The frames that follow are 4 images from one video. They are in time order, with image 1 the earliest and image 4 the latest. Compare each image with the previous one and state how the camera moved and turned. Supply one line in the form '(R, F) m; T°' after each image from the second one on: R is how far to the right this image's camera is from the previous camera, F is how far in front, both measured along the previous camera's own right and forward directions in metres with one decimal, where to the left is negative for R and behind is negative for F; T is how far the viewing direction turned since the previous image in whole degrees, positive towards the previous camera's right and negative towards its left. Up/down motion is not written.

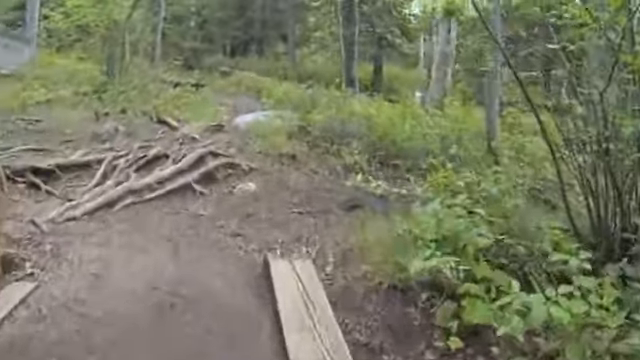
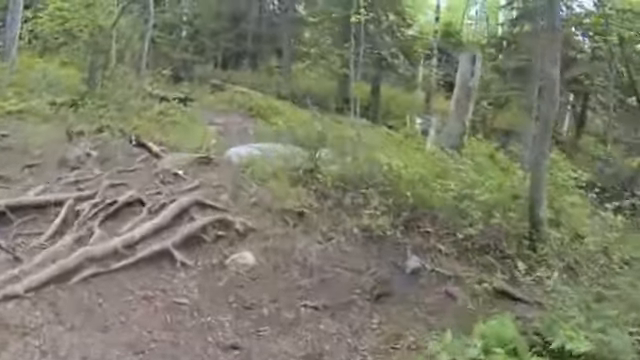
(-0.2, +1.5) m; +1°
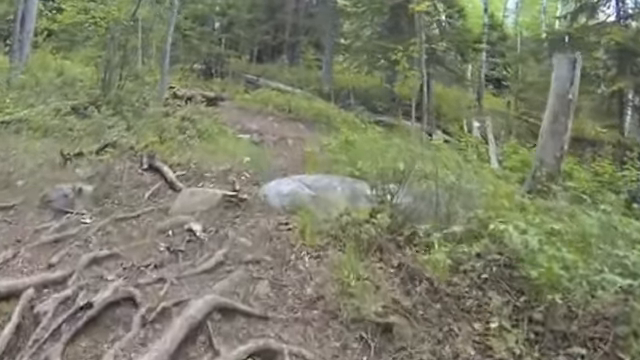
(-0.3, +2.4) m; -2°
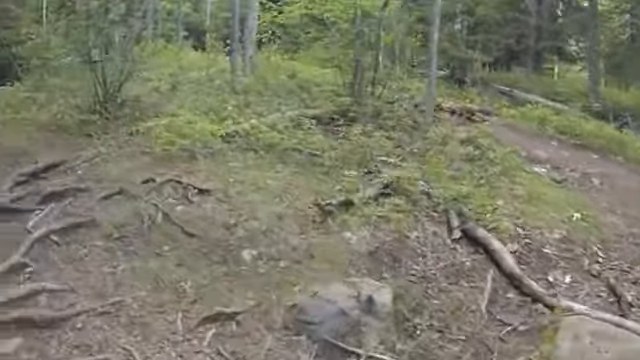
(-1.3, +3.7) m; -12°
